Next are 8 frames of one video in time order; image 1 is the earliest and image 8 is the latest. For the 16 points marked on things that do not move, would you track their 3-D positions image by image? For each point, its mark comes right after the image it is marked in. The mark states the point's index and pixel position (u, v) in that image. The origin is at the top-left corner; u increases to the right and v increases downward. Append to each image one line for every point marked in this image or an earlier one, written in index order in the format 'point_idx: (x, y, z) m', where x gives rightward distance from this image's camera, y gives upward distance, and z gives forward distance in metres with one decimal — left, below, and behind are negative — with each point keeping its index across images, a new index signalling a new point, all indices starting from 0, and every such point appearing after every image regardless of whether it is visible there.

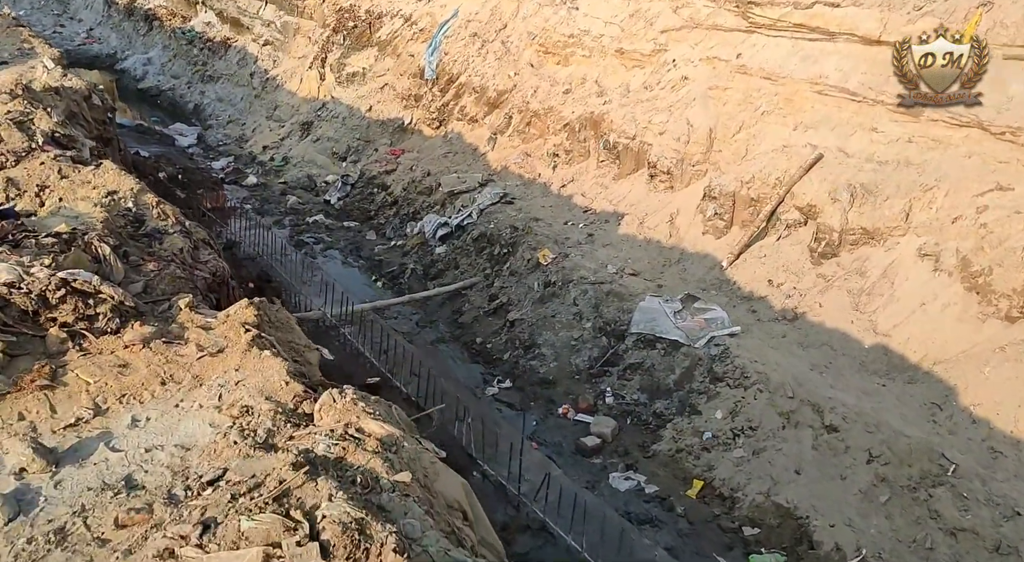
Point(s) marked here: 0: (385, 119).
0: (-1.8, +2.3, +13.7) m
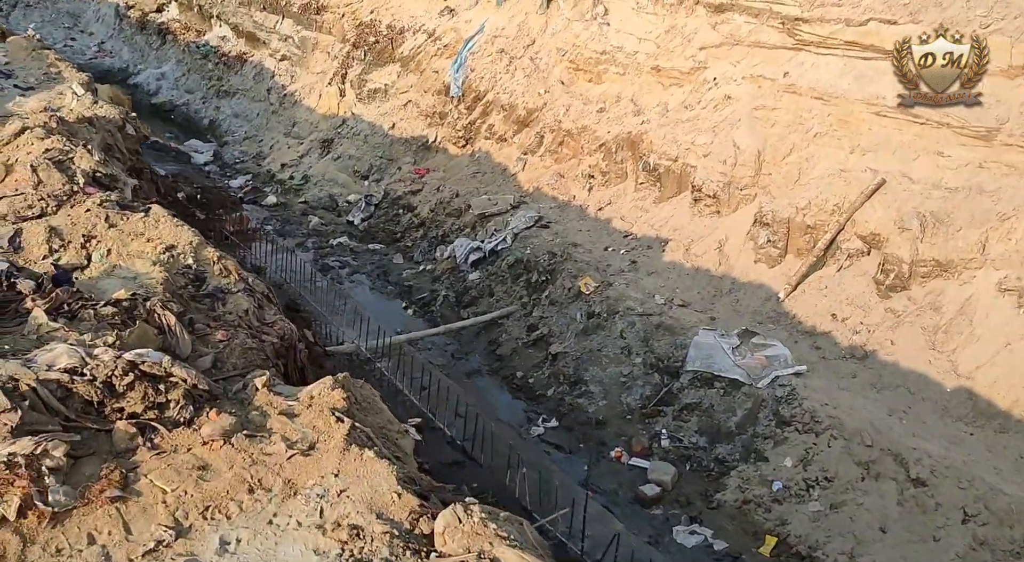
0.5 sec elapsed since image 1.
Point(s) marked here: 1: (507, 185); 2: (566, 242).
0: (-1.4, +2.0, +13.4) m
1: (-0.1, +1.1, +11.0) m
2: (+0.5, +0.4, +9.2) m
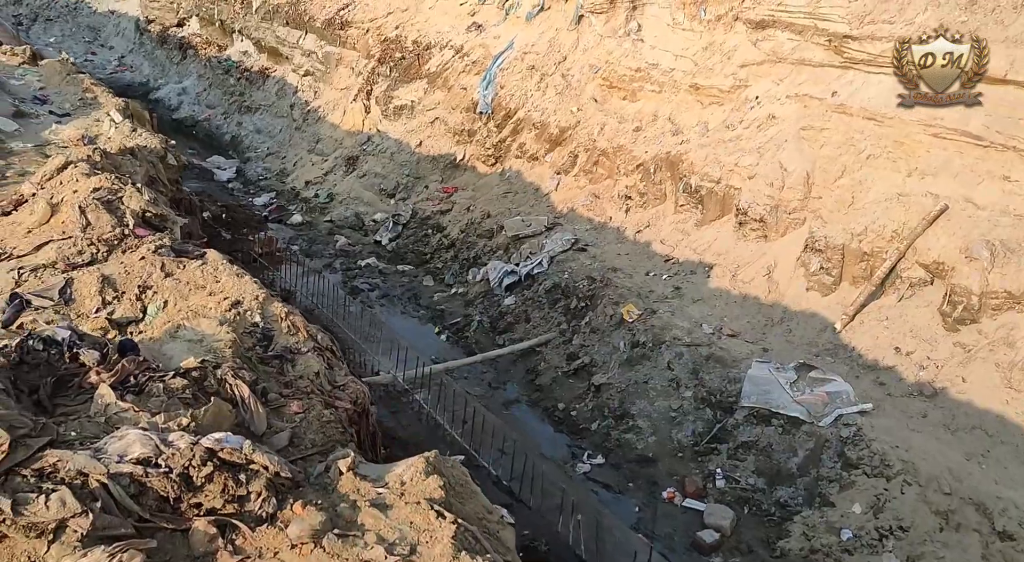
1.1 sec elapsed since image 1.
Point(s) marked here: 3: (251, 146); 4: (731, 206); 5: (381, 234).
0: (-1.0, +1.7, +13.1) m
1: (+0.3, +0.8, +10.7) m
2: (+0.9, +0.1, +8.9) m
3: (-4.6, +2.4, +16.7) m
4: (+2.0, +0.7, +8.8) m
5: (-1.6, +0.6, +11.9) m
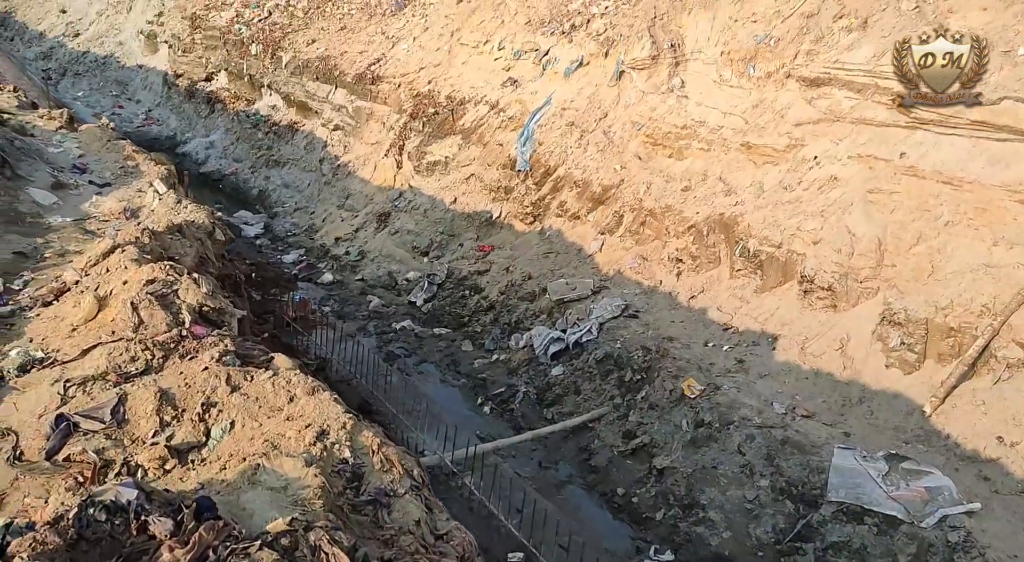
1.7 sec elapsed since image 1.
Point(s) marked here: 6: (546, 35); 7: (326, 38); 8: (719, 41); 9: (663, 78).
0: (-0.5, +0.9, +12.8) m
1: (+0.8, +0.1, +10.3) m
2: (+1.3, -0.5, +8.4) m
3: (-4.0, +1.4, +16.4) m
4: (+2.4, +0.1, +8.3) m
5: (-1.2, -0.2, +11.5) m
6: (+0.5, +3.5, +13.6) m
7: (-3.4, +4.5, +17.6) m
8: (+2.5, +2.9, +11.4) m
9: (+1.8, +2.5, +11.7) m
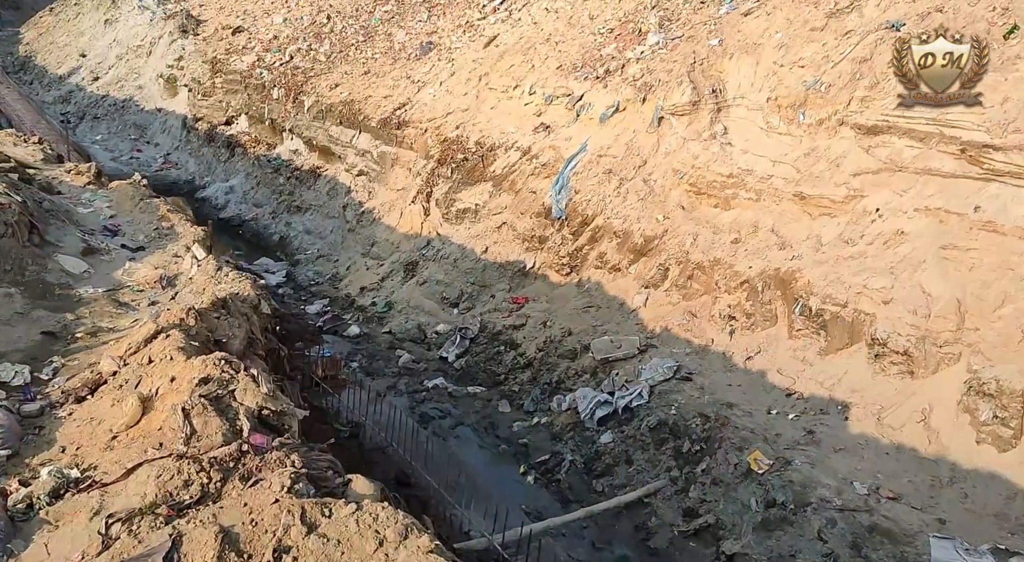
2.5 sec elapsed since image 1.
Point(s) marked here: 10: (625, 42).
0: (-0.1, +0.2, +12.3) m
1: (+1.2, -0.4, +9.8) m
2: (+1.7, -1.0, +7.9) m
3: (-3.5, +0.6, +16.0) m
4: (+2.8, -0.4, +7.8) m
5: (-0.7, -0.8, +11.0) m
6: (+0.9, +2.8, +13.2) m
7: (-2.9, +3.6, +17.3) m
8: (+2.9, +2.2, +10.9) m
9: (+2.3, +1.8, +11.2) m
10: (+1.6, +3.4, +13.6) m
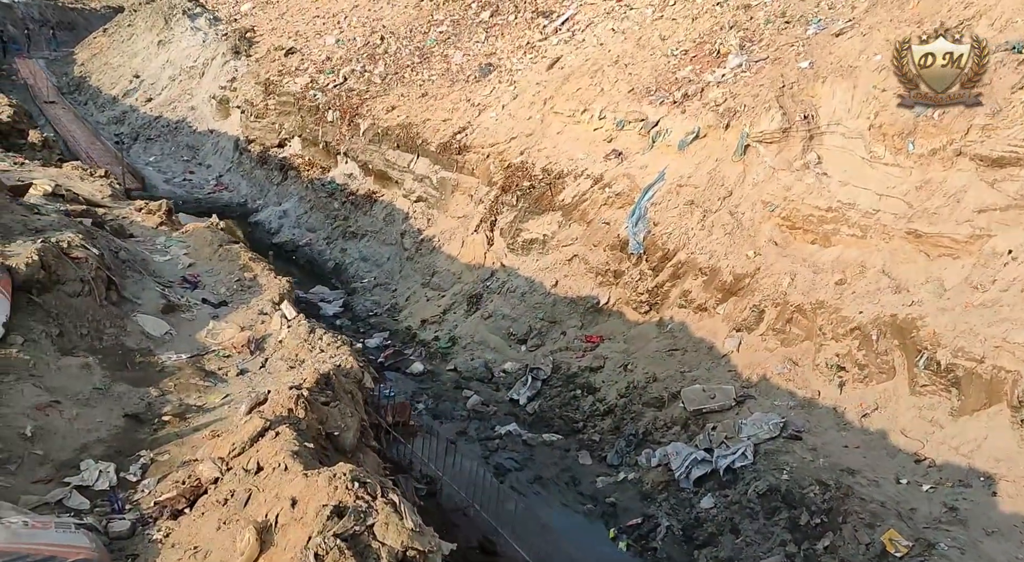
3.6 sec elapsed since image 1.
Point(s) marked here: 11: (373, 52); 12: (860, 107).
0: (+0.8, -0.2, +11.6) m
1: (+1.9, -0.8, +9.0) m
2: (+2.4, -1.4, +7.1) m
3: (-2.5, +0.1, +15.5) m
4: (+3.5, -0.8, +6.9) m
5: (+0.1, -1.2, +10.3) m
6: (+1.9, +2.3, +12.5) m
7: (-1.8, +3.1, +16.7) m
8: (+3.7, +1.8, +10.1) m
9: (+3.1, +1.4, +10.5) m
10: (+2.6, +2.9, +12.9) m
11: (-2.8, +4.5, +18.8) m
12: (+3.7, +1.9, +10.2) m
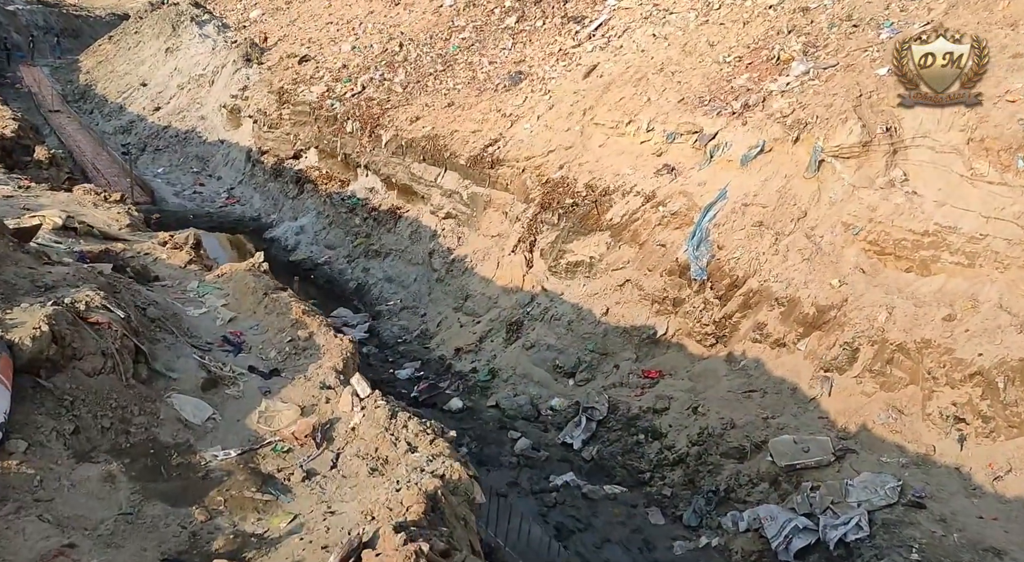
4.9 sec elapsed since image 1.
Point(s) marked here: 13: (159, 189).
0: (+1.3, -0.5, +10.6) m
1: (+2.5, -1.1, +8.0) m
2: (+2.9, -1.6, +6.1) m
3: (-2.0, -0.3, +14.5) m
4: (+4.0, -1.1, +5.9) m
5: (+0.6, -1.5, +9.3) m
6: (+2.4, +2.0, +11.5) m
7: (-1.3, +2.7, +15.8) m
8: (+4.2, +1.5, +9.1) m
9: (+3.6, +1.1, +9.5) m
10: (+3.1, +2.6, +11.9) m
11: (-2.2, +4.1, +17.8) m
12: (+4.2, +1.6, +9.2) m
13: (-7.1, +1.9, +19.4) m
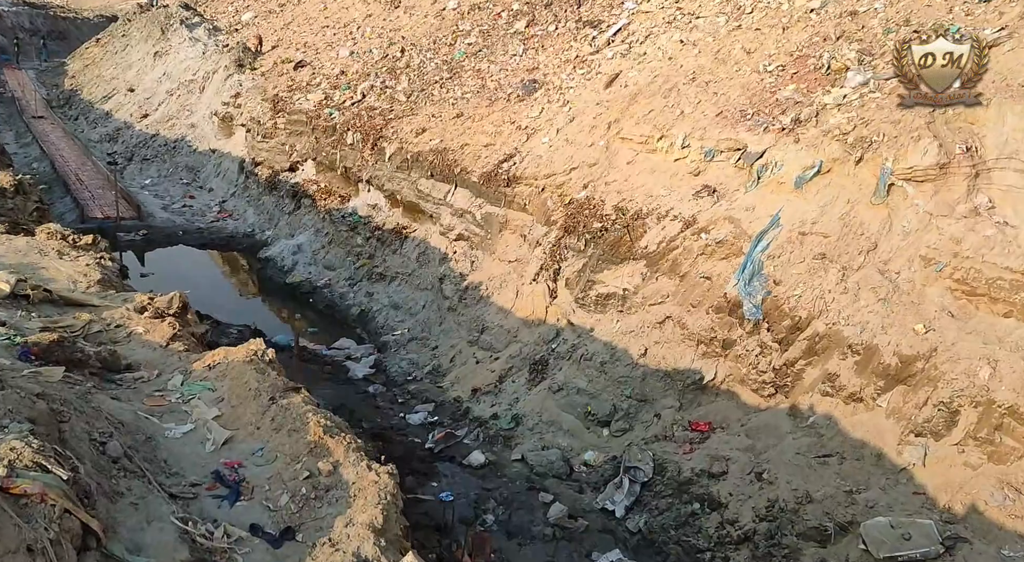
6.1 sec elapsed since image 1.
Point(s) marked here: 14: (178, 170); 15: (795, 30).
0: (+1.6, -0.9, +9.4) m
1: (+2.8, -1.5, +6.8) m
2: (+3.2, -2.0, +4.9) m
3: (-1.7, -0.6, +13.3) m
4: (+4.3, -1.4, +4.8) m
5: (+0.9, -1.9, +8.1) m
6: (+2.6, +1.6, +10.4) m
7: (-1.1, +2.3, +14.6) m
8: (+4.5, +1.1, +8.0) m
9: (+3.9, +0.7, +8.3) m
10: (+3.4, +2.2, +10.8) m
11: (-2.0, +3.7, +16.6) m
12: (+4.5, +1.2, +8.1) m
13: (-6.9, +1.5, +18.1) m
14: (-6.8, +2.2, +19.4) m
15: (+3.6, +3.2, +12.1) m
